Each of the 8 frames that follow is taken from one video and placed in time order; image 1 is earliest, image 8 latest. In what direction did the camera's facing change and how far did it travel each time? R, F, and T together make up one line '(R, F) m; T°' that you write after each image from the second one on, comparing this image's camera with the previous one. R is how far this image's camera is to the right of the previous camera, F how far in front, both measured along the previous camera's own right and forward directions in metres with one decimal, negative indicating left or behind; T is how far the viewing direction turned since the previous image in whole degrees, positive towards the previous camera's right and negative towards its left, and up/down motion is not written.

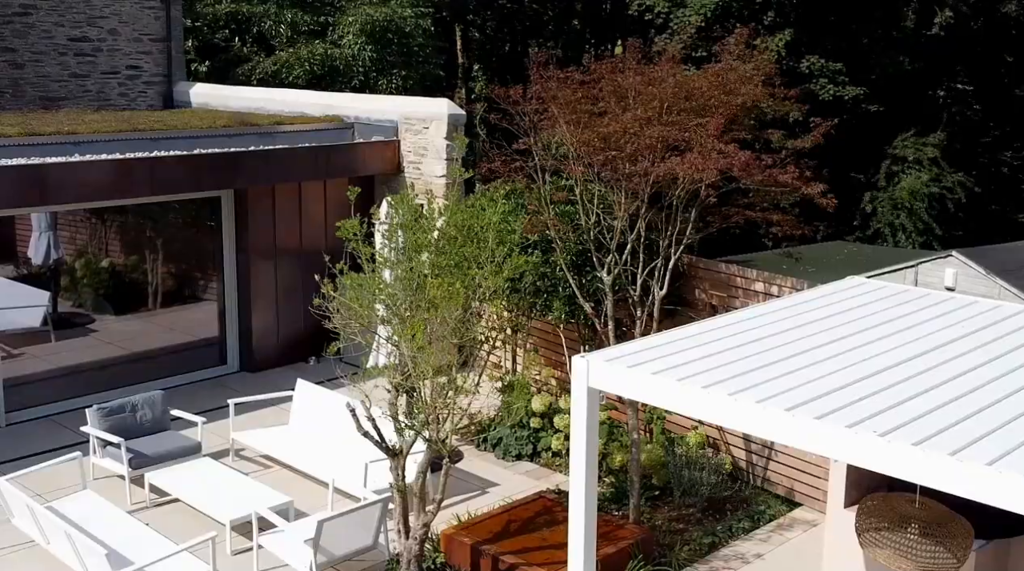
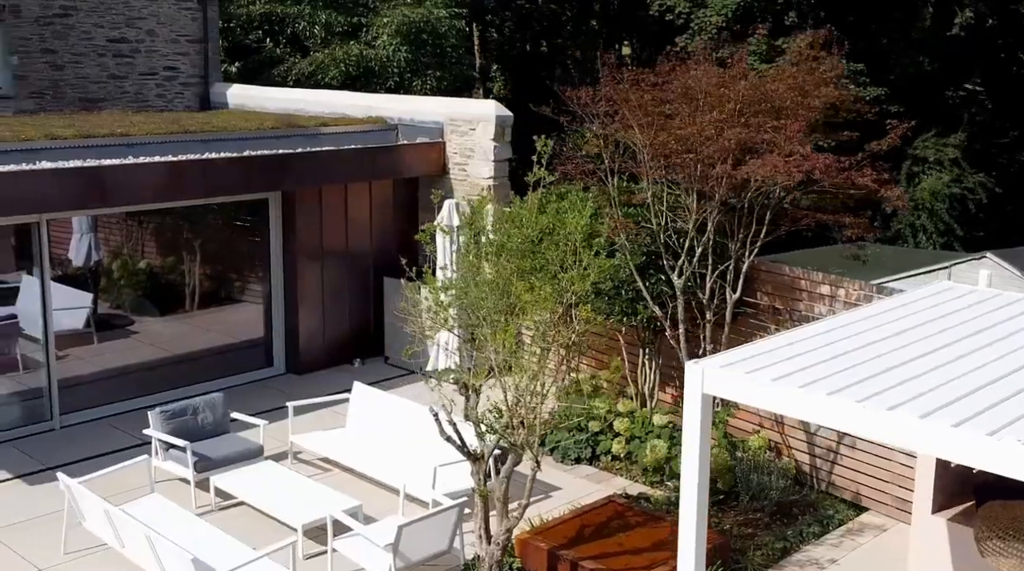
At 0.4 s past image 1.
(-0.5, 0.0) m; 0°
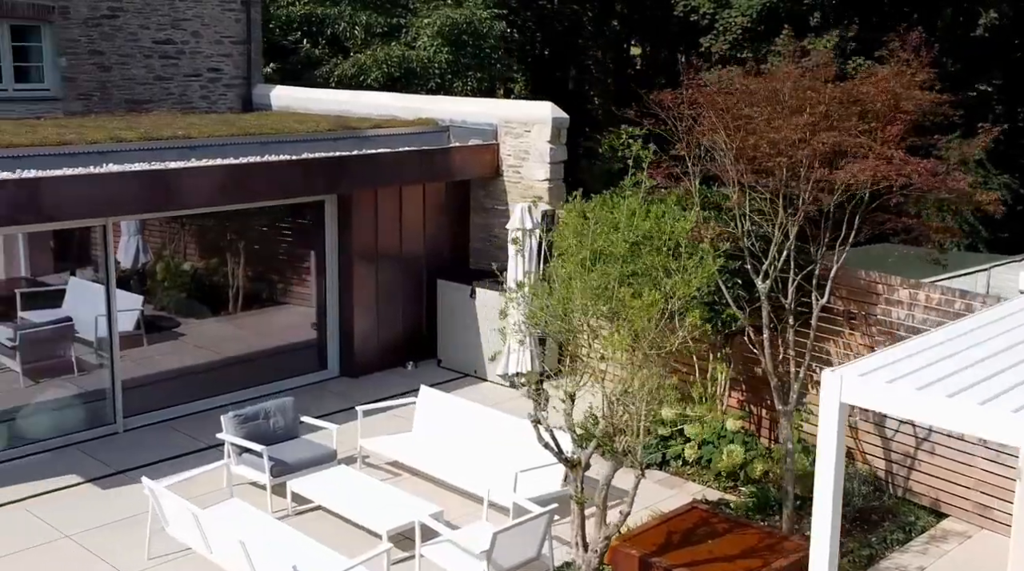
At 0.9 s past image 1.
(-0.5, +0.1) m; 0°
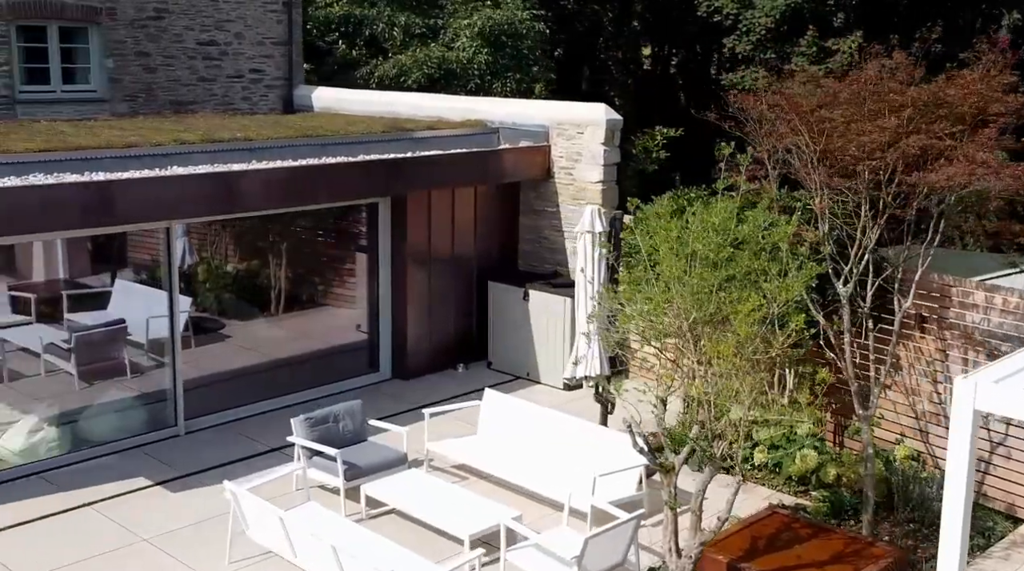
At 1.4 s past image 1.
(-0.5, 0.0) m; 0°
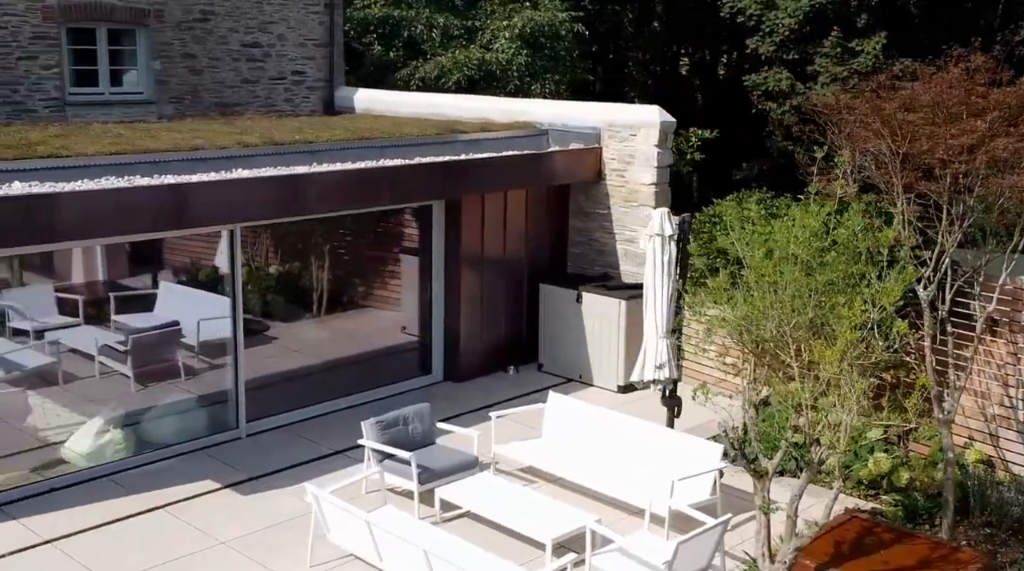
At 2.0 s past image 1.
(-0.5, 0.0) m; 0°
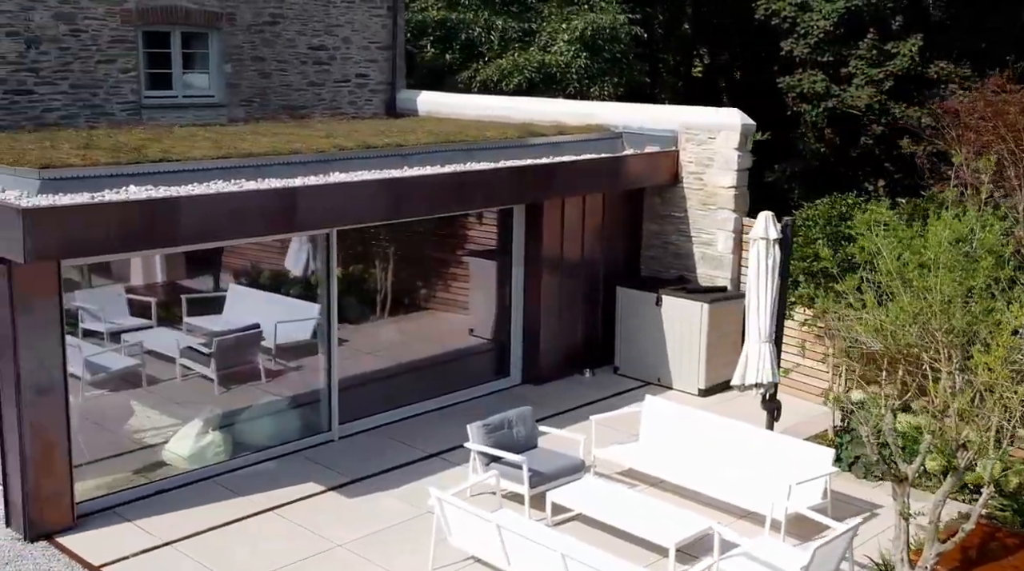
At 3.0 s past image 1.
(-0.8, 0.0) m; -1°
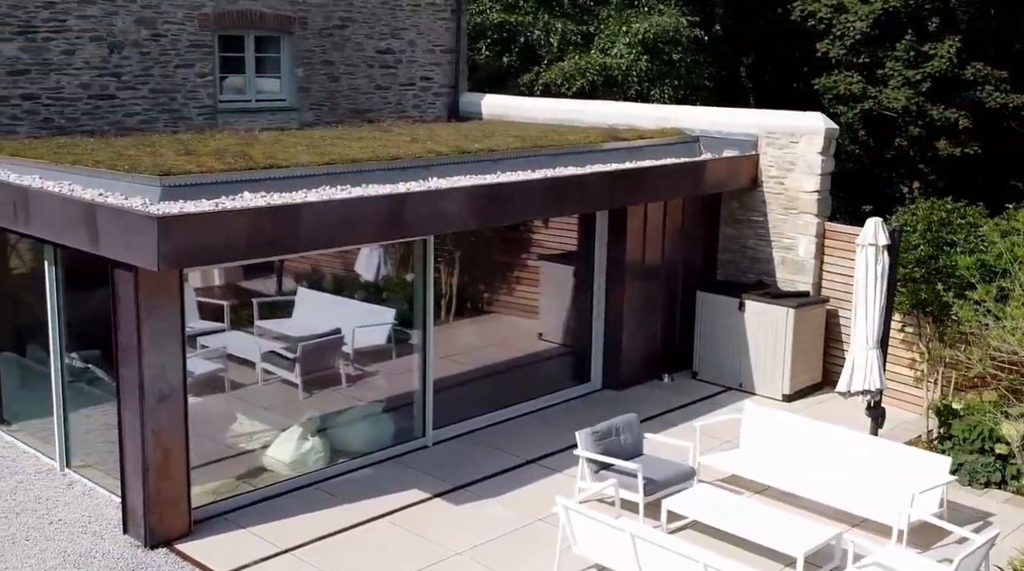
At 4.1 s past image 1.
(-0.8, 0.0) m; -1°
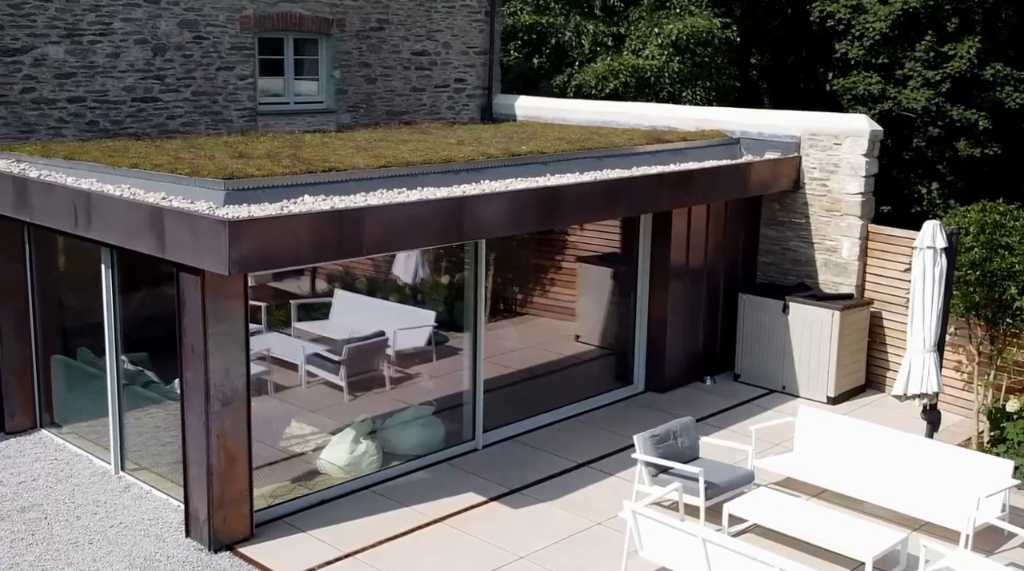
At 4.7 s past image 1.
(-0.4, 0.0) m; 0°
